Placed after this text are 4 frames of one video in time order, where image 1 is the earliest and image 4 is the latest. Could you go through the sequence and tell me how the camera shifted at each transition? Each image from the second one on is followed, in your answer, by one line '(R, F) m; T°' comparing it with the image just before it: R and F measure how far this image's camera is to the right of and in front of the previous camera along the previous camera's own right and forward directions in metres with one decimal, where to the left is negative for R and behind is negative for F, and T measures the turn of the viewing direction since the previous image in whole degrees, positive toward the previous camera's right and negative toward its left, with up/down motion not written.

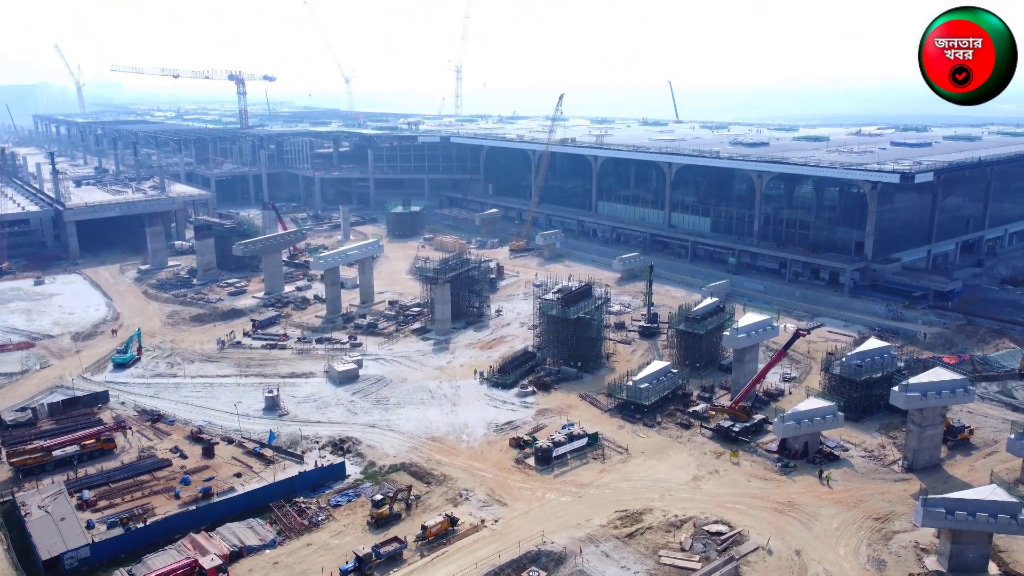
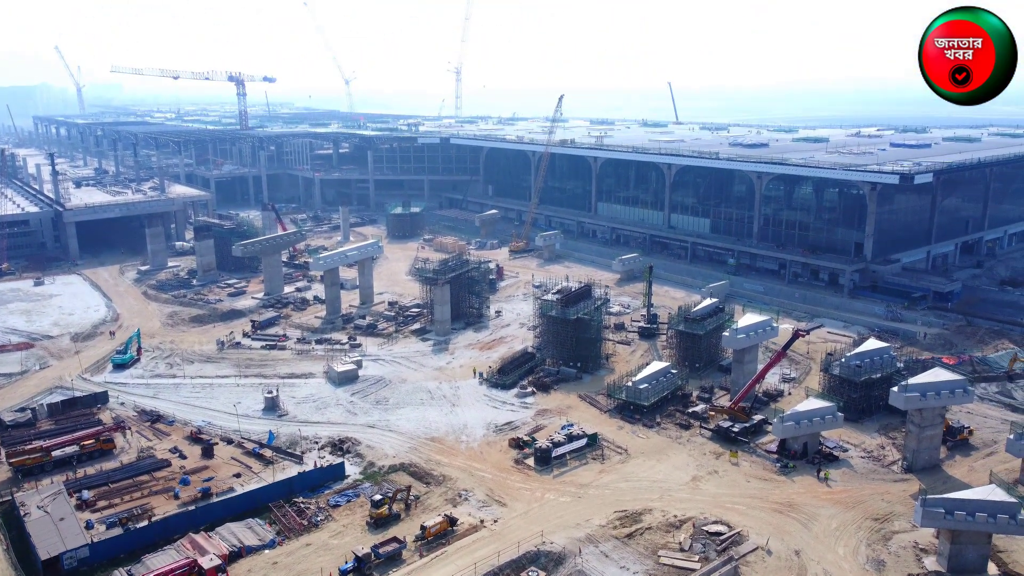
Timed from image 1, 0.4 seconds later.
(0.0, 0.0) m; 0°
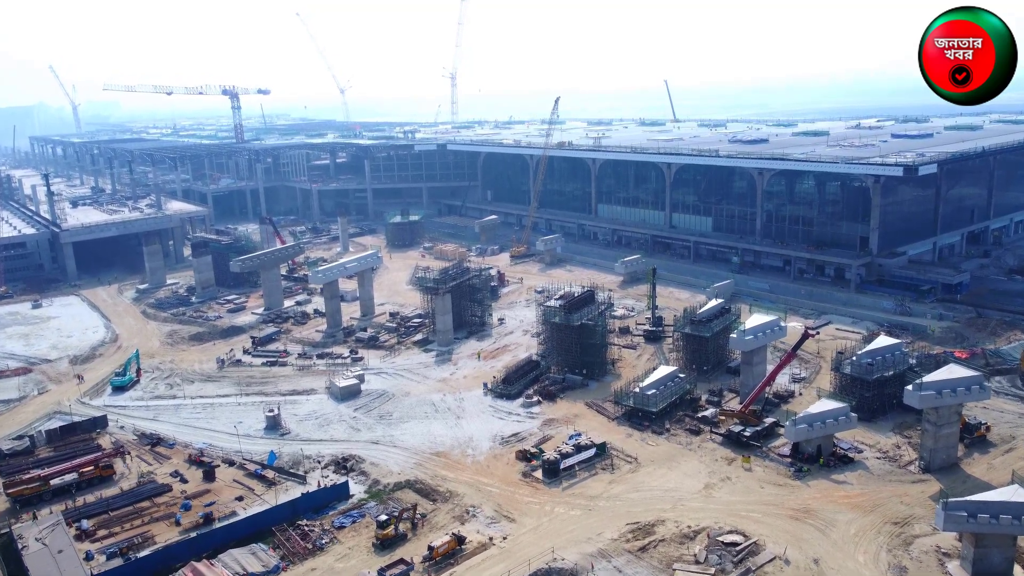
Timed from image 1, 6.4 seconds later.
(0.0, +0.5) m; 0°
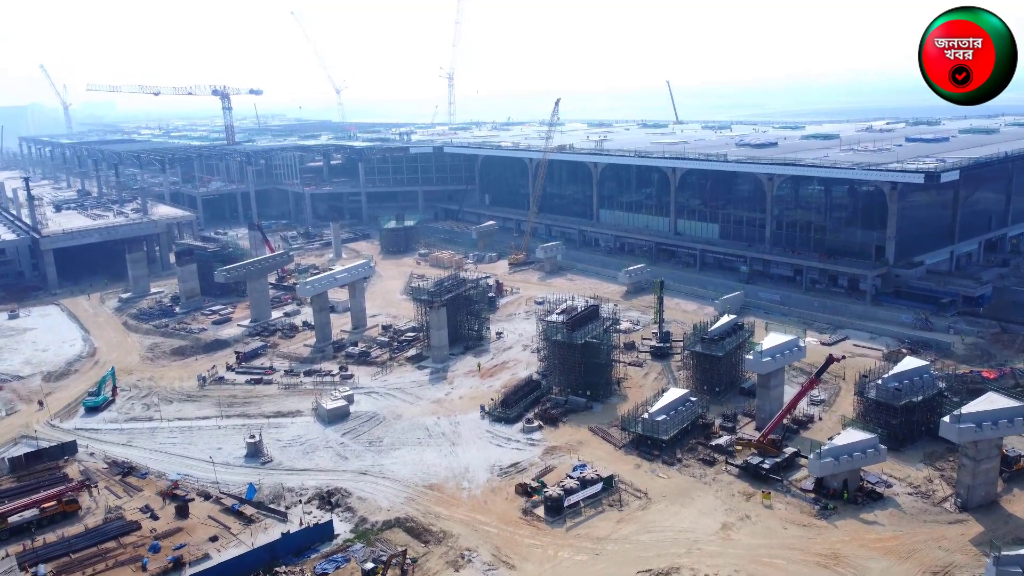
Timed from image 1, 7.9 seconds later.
(0.0, +2.0) m; 0°
